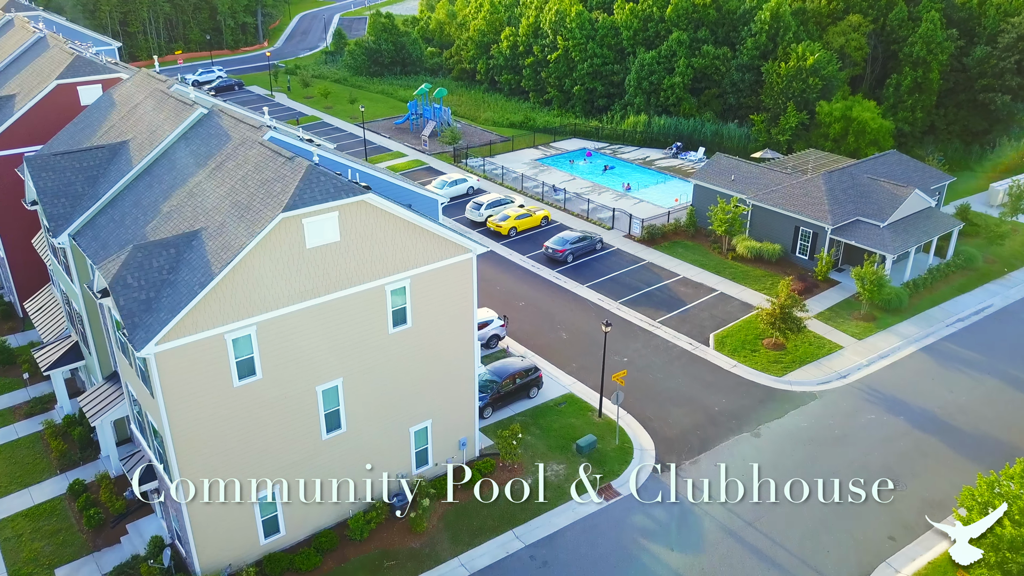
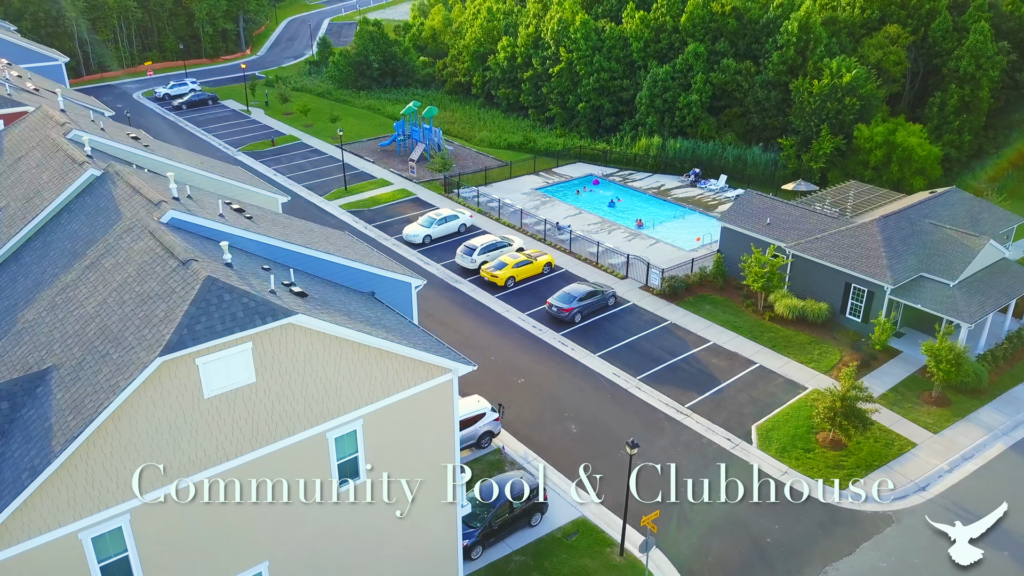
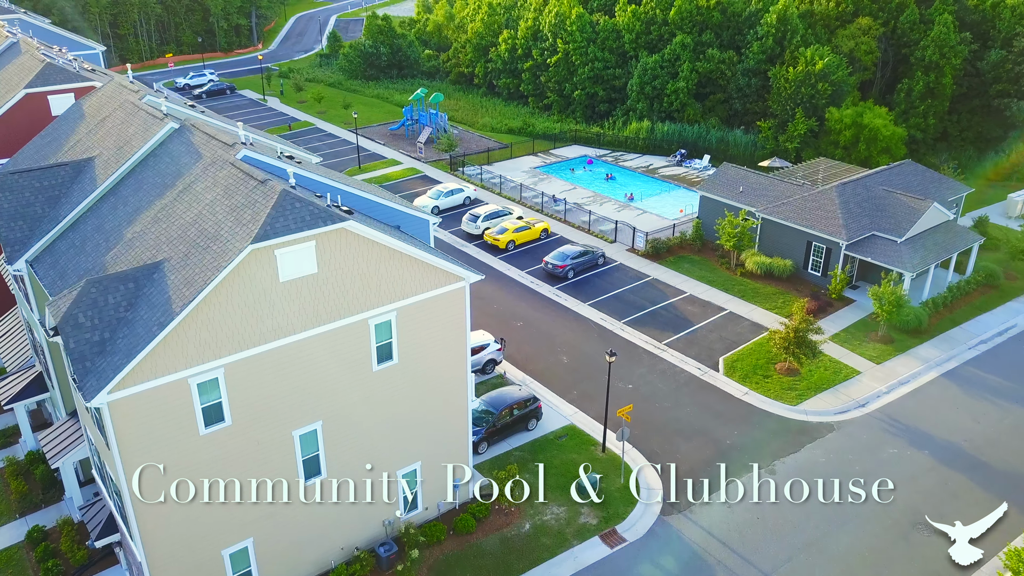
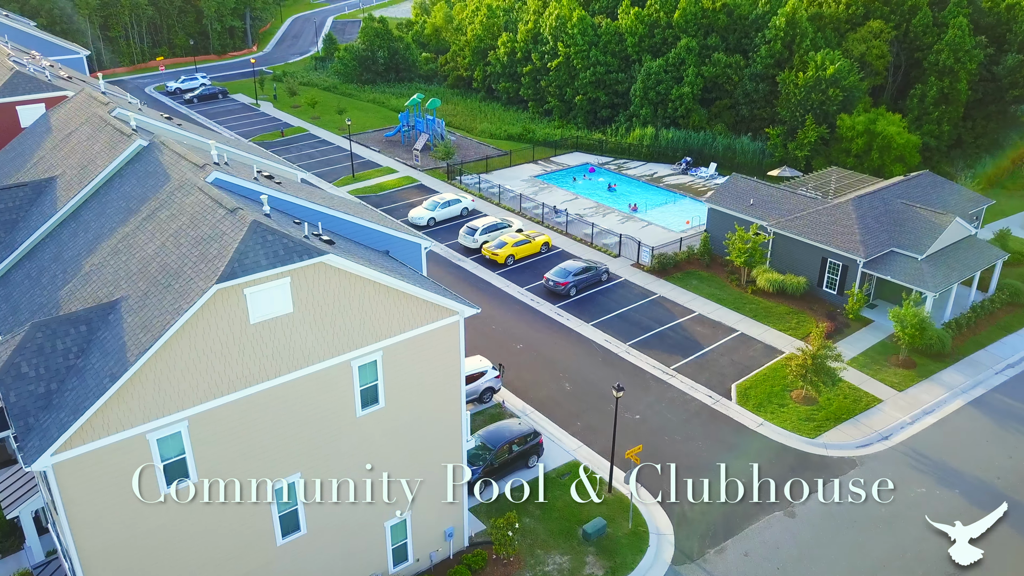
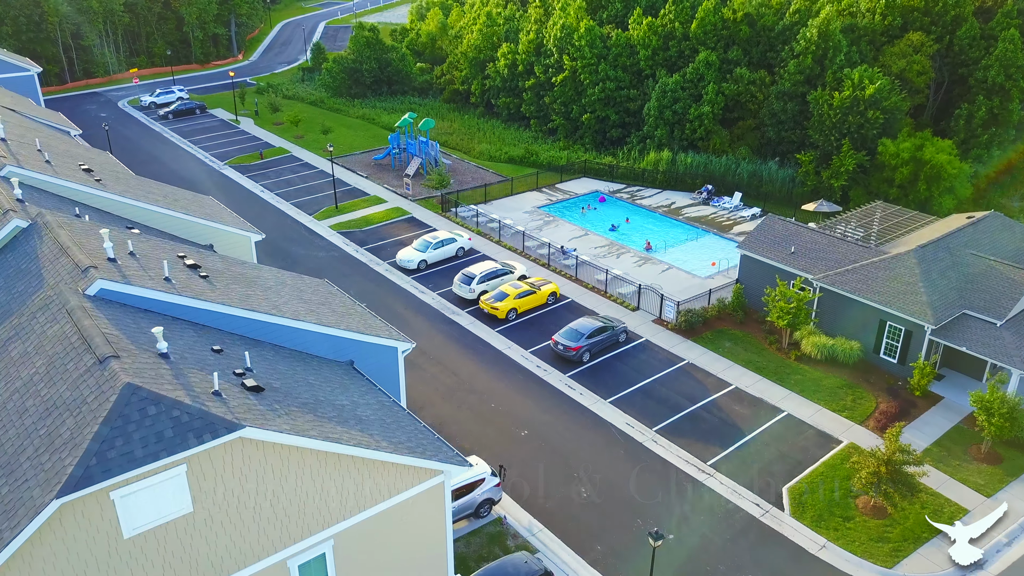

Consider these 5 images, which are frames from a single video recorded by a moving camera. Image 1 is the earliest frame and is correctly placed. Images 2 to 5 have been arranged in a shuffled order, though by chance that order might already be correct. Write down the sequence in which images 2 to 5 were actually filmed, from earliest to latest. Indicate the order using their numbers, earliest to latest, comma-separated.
3, 4, 2, 5
